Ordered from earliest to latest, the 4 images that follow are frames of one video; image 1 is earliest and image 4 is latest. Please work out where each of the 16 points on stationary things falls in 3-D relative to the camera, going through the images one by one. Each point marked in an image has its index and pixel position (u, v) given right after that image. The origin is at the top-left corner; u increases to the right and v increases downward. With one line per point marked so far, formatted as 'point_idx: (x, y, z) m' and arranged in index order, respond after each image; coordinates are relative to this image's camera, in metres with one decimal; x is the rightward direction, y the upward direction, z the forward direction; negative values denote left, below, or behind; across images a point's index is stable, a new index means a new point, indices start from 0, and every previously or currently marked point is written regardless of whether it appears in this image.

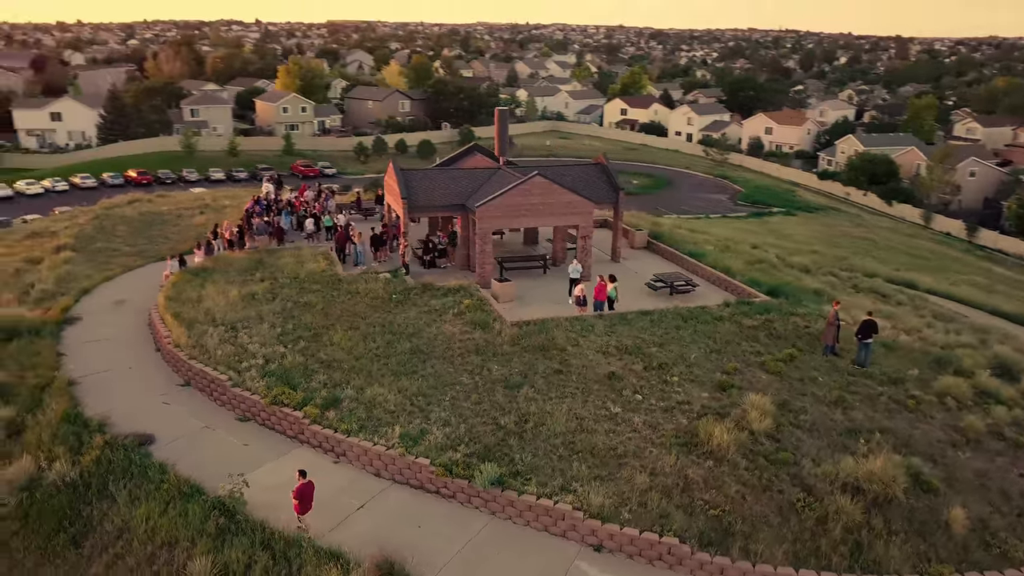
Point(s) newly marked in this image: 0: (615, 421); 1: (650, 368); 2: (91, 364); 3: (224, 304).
0: (+1.6, -2.1, +12.8) m
1: (+2.4, -1.4, +14.3) m
2: (-8.0, -1.4, +15.5) m
3: (-6.1, -0.3, +17.3) m
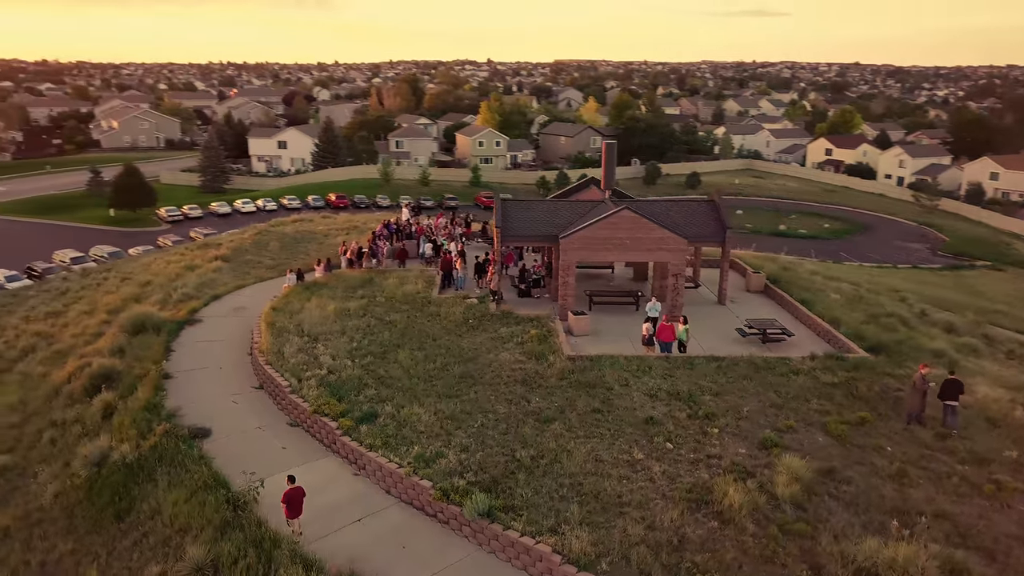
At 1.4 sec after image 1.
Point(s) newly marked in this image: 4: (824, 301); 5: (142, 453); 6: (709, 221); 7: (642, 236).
0: (+1.8, -2.7, +12.1) m
1: (+3.0, -2.1, +13.3) m
2: (-6.8, -1.5, +17.2) m
3: (-4.4, -0.7, +18.4) m
4: (+7.6, -0.3, +19.8) m
5: (-6.2, -2.8, +13.6) m
6: (+4.8, +1.6, +19.8) m
7: (+2.9, +1.1, +17.9) m
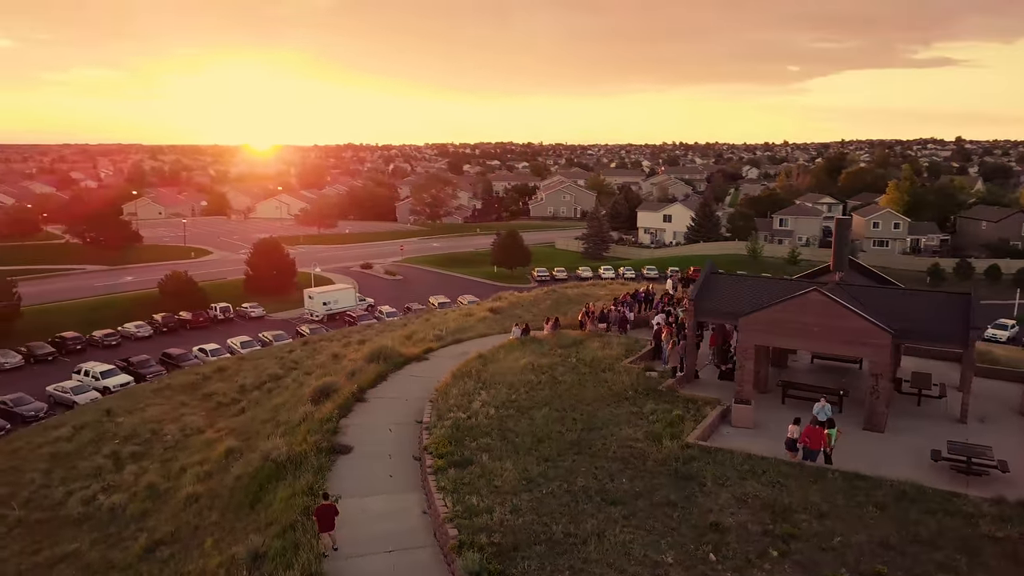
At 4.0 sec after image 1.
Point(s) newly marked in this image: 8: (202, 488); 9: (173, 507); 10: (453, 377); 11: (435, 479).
0: (+1.9, -3.7, +10.7) m
1: (+3.6, -3.4, +11.2) m
2: (-2.9, -2.4, +19.4) m
3: (-0.2, -1.9, +19.4) m
4: (+11.0, -2.7, +14.6) m
5: (-4.3, -3.3, +16.0) m
6: (+8.8, -0.6, +16.1) m
7: (+6.1, -0.7, +15.4) m
8: (-6.5, -4.2, +16.9) m
9: (-6.8, -4.4, +16.4) m
10: (-1.4, -2.1, +18.8) m
11: (-1.3, -3.3, +14.0) m
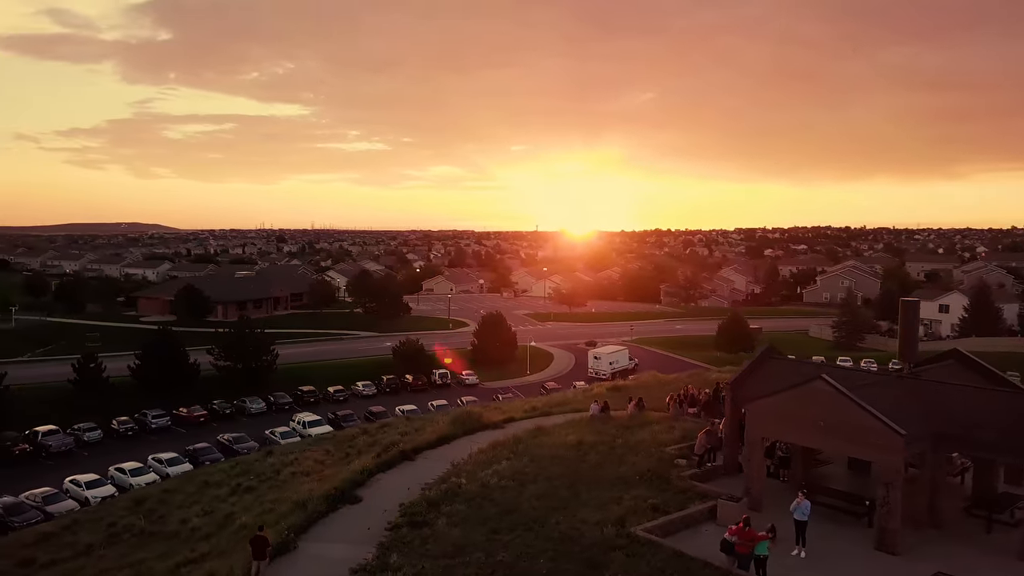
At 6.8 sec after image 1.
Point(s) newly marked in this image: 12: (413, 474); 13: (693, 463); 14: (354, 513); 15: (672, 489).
0: (-0.4, -4.5, +10.1) m
1: (+1.3, -4.3, +10.0) m
2: (-1.7, -4.1, +20.1) m
3: (+0.9, -3.6, +19.1) m
4: (+9.5, -4.2, +10.5) m
5: (-4.3, -4.5, +17.3) m
6: (+8.1, -2.2, +12.9) m
7: (+5.4, -2.1, +13.2) m
8: (-6.0, -5.4, +18.9) m
9: (-6.6, -5.6, +18.5) m
10: (-0.4, -3.7, +19.0) m
11: (-2.2, -4.4, +14.4) m
12: (-2.3, -4.3, +18.4) m
13: (+3.9, -3.6, +16.8) m
14: (-3.2, -4.5, +16.3) m
15: (+3.1, -3.7, +15.2) m
